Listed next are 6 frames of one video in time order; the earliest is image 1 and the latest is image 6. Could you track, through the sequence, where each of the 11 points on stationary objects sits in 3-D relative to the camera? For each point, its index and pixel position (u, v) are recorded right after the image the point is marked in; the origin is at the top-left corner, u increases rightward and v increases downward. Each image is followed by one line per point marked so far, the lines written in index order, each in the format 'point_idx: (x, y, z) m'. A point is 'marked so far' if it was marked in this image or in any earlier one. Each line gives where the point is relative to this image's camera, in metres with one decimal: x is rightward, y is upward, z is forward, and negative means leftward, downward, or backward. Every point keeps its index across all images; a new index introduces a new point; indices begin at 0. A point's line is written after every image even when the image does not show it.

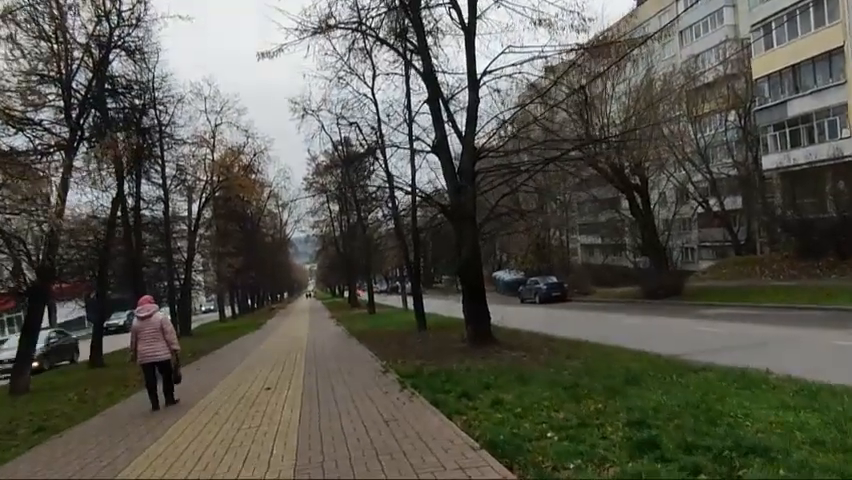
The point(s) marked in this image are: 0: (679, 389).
0: (+2.5, -1.5, +8.0) m
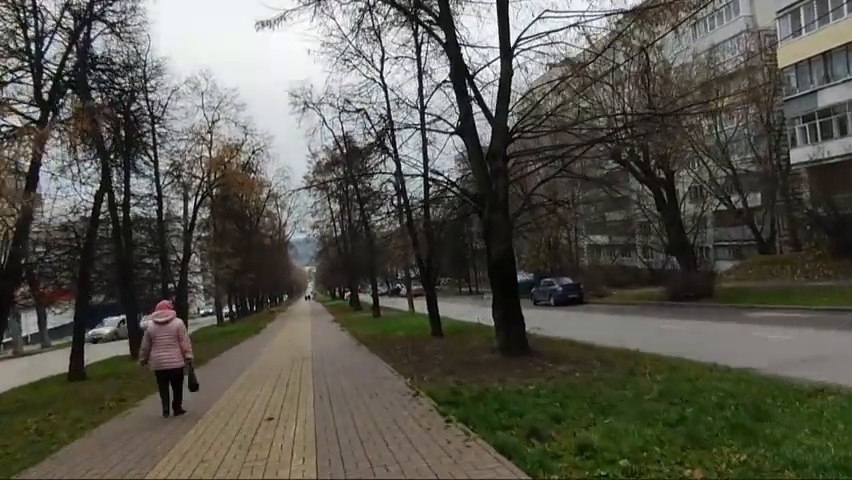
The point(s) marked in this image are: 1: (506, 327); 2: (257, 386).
0: (+2.9, -1.3, +5.8) m
1: (+1.4, -1.5, +14.0) m
2: (-2.5, -2.2, +12.6) m
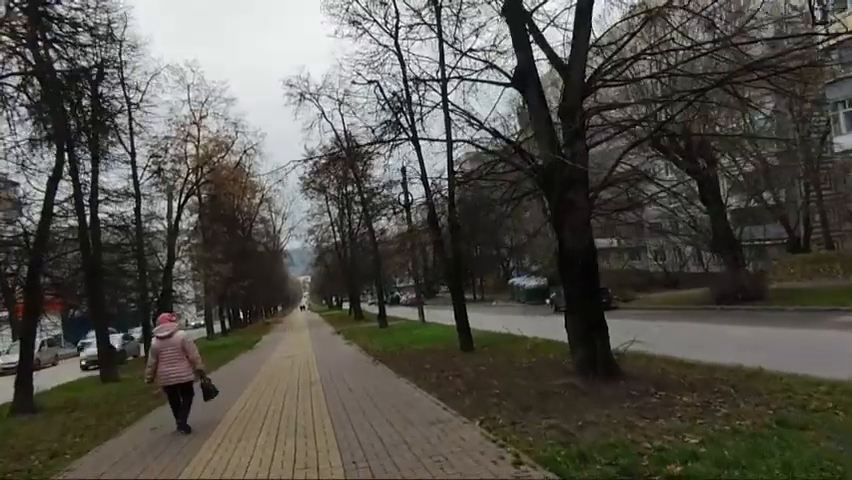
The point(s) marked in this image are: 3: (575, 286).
0: (+3.6, -1.0, +2.3) m
1: (+2.1, -1.3, +10.5) m
2: (-1.9, -2.1, +9.0) m
3: (+1.9, -0.6, +10.7) m
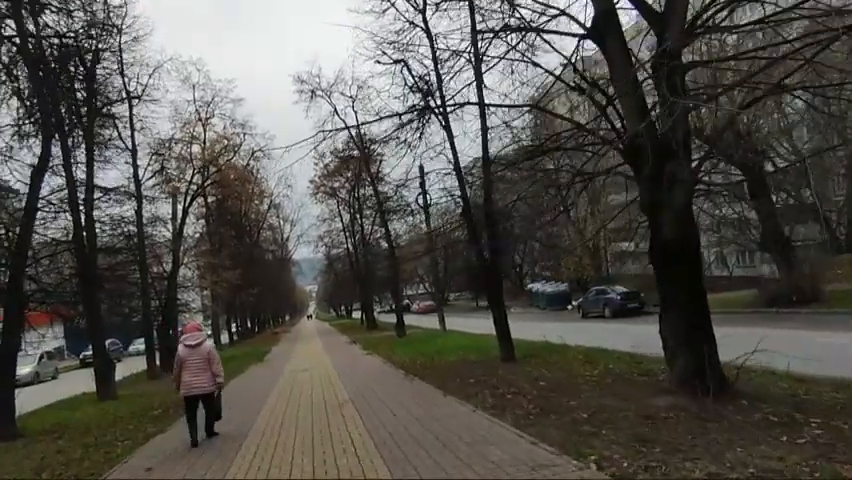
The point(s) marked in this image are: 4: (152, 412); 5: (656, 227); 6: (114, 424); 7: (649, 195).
0: (+4.2, -0.8, +0.2) m
1: (+2.7, -1.1, +8.4) m
2: (-1.2, -1.9, +6.9) m
3: (+2.6, -0.4, +8.6) m
4: (-4.2, -2.7, +12.7) m
5: (+2.4, +0.2, +8.7) m
6: (-4.5, -2.6, +11.6) m
7: (+2.3, +0.5, +8.6) m
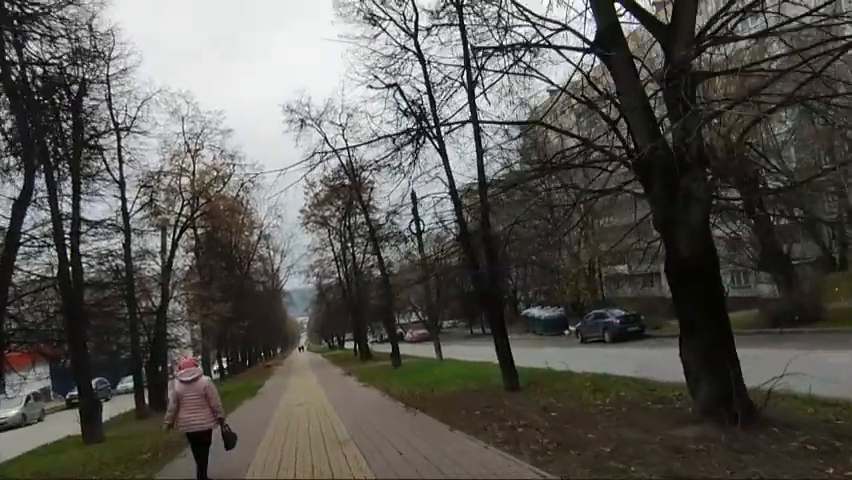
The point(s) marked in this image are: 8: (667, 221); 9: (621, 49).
0: (+4.4, -0.6, -0.2) m
1: (+2.8, -1.3, +7.9) m
2: (-1.1, -2.1, +6.4) m
3: (+2.6, -0.6, +8.1) m
4: (-4.2, -3.2, +12.1) m
5: (+2.5, 0.0, +8.2) m
6: (-4.4, -3.1, +11.0) m
7: (+2.4, +0.3, +8.2) m
8: (+2.4, +0.2, +8.3) m
9: (+2.0, +2.1, +8.6) m
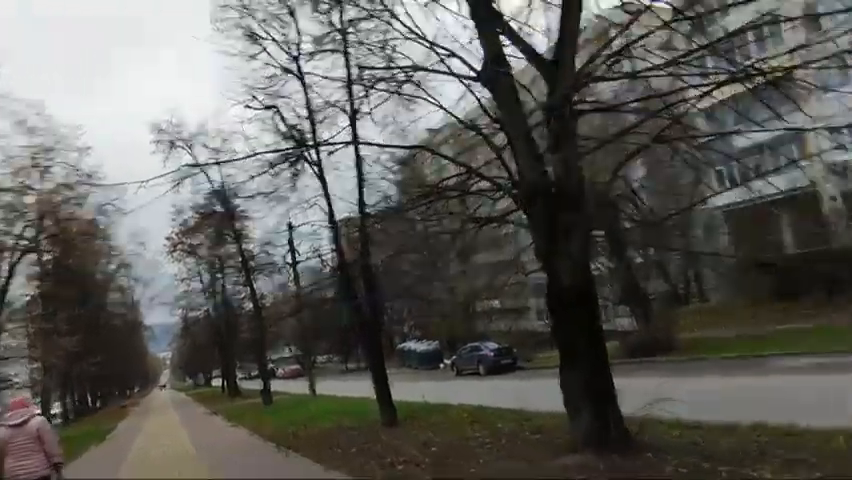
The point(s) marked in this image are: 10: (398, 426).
0: (+4.4, -0.6, +0.2) m
1: (+1.6, -1.6, +8.0) m
2: (-2.0, -2.4, +5.8) m
3: (+1.5, -0.9, +8.2) m
4: (-5.9, -3.6, +11.0) m
5: (+1.3, -0.3, +8.3) m
6: (-6.0, -3.5, +9.8) m
7: (+1.2, 0.0, +8.3) m
8: (+1.2, -0.1, +8.4) m
9: (+0.8, +1.8, +8.7) m
10: (-0.5, -3.3, +14.7) m
